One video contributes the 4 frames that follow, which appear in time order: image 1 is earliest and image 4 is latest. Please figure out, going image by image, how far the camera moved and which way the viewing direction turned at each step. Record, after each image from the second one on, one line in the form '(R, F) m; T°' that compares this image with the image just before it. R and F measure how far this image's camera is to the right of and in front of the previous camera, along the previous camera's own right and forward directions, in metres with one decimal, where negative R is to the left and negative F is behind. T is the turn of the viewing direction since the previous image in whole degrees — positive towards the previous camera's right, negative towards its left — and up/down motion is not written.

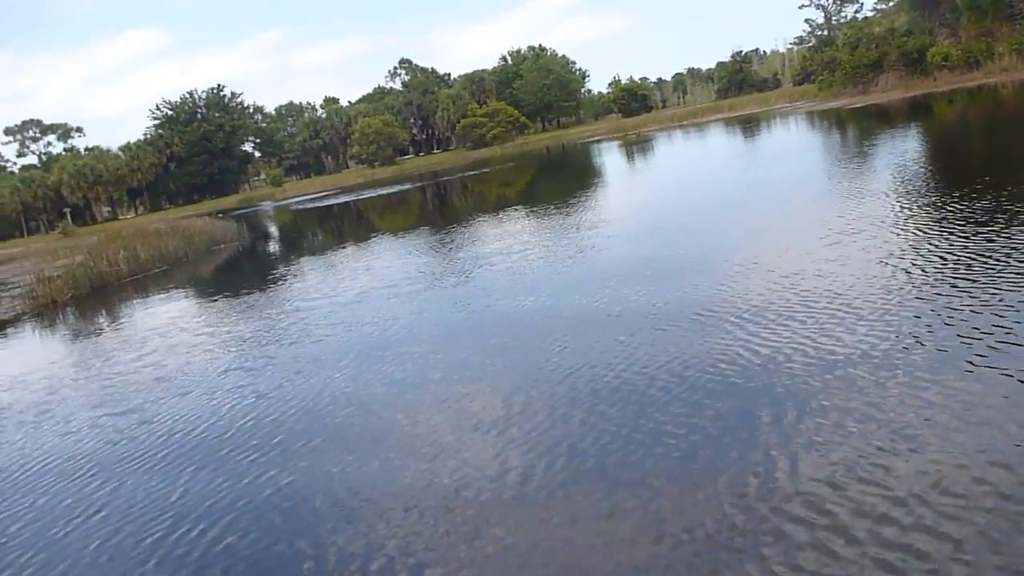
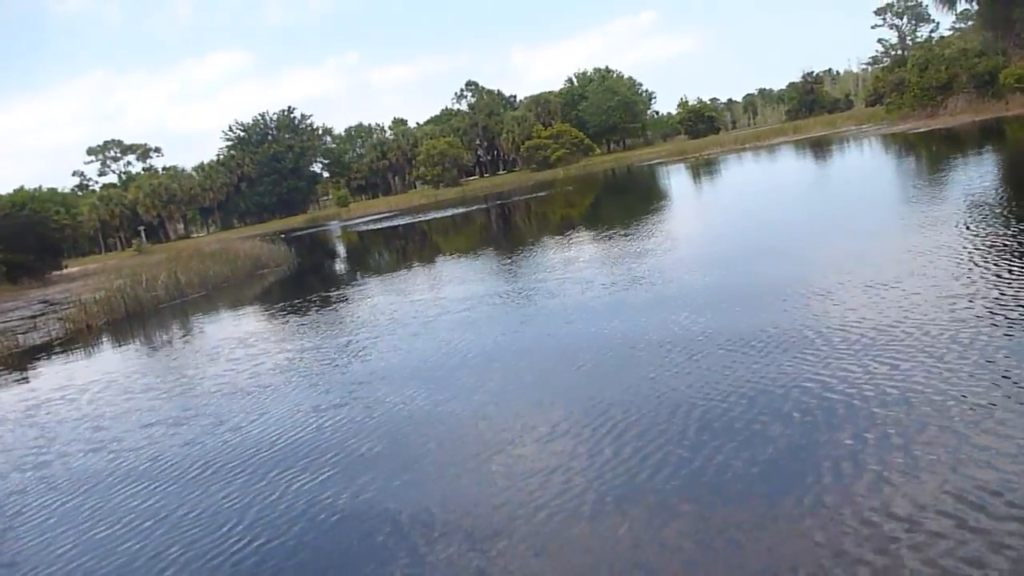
(+0.1, +0.3) m; -4°
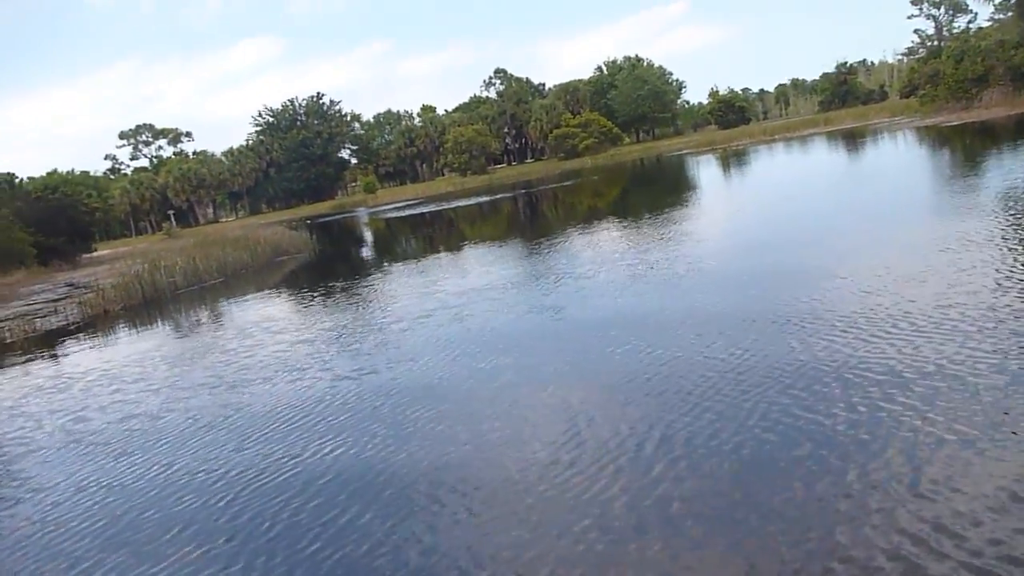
(0.0, +0.2) m; -2°
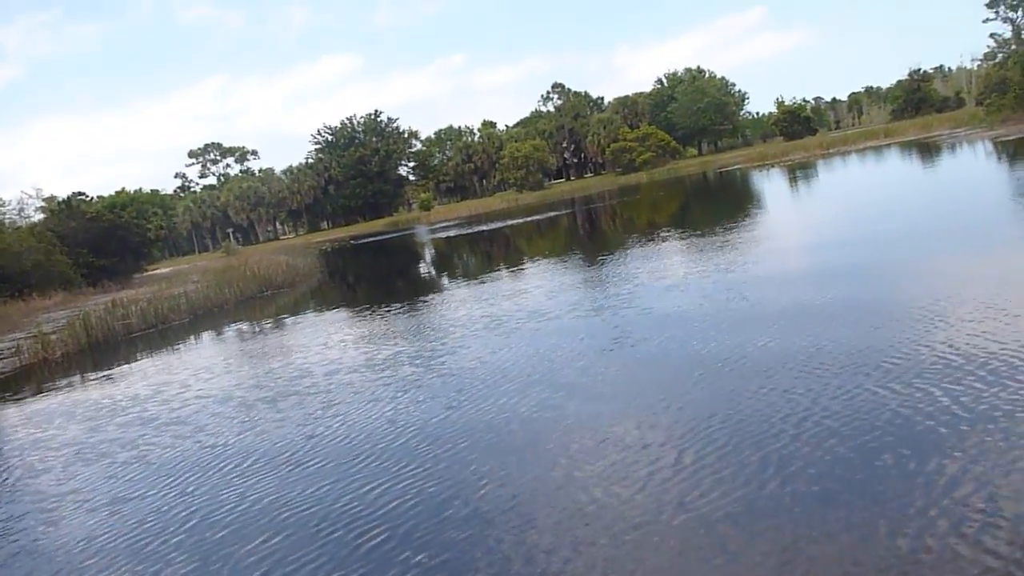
(+0.3, +1.5) m; -4°
